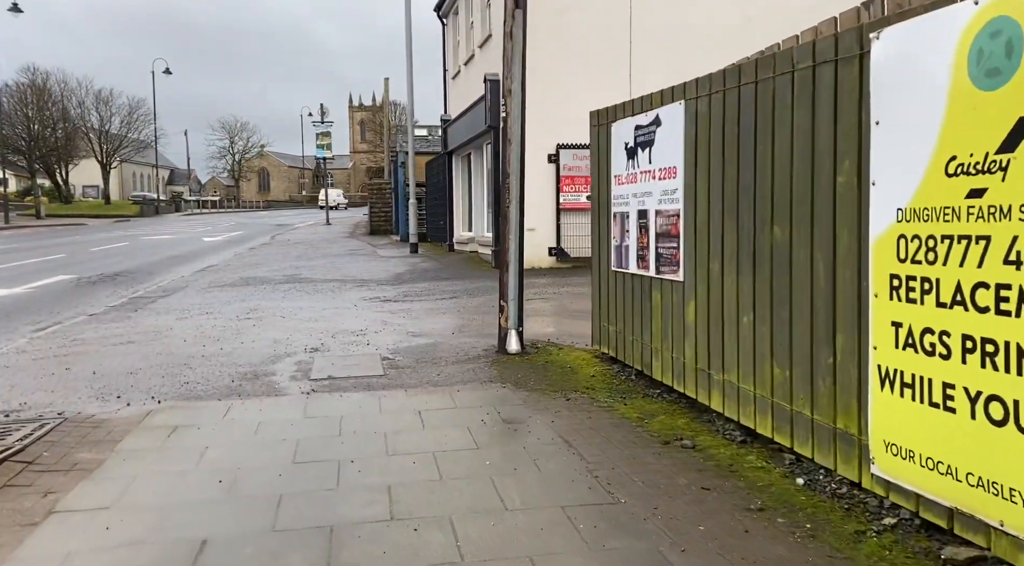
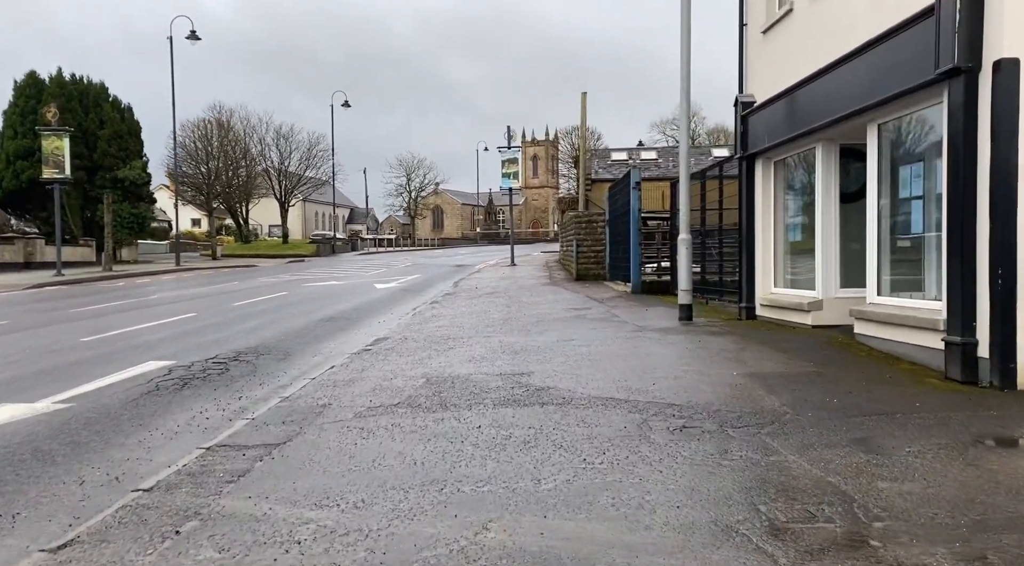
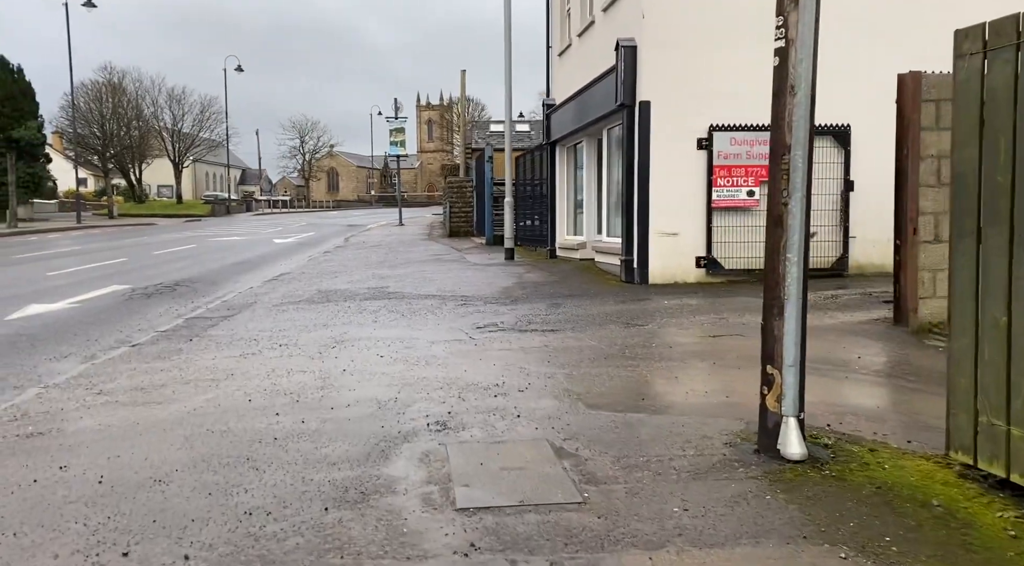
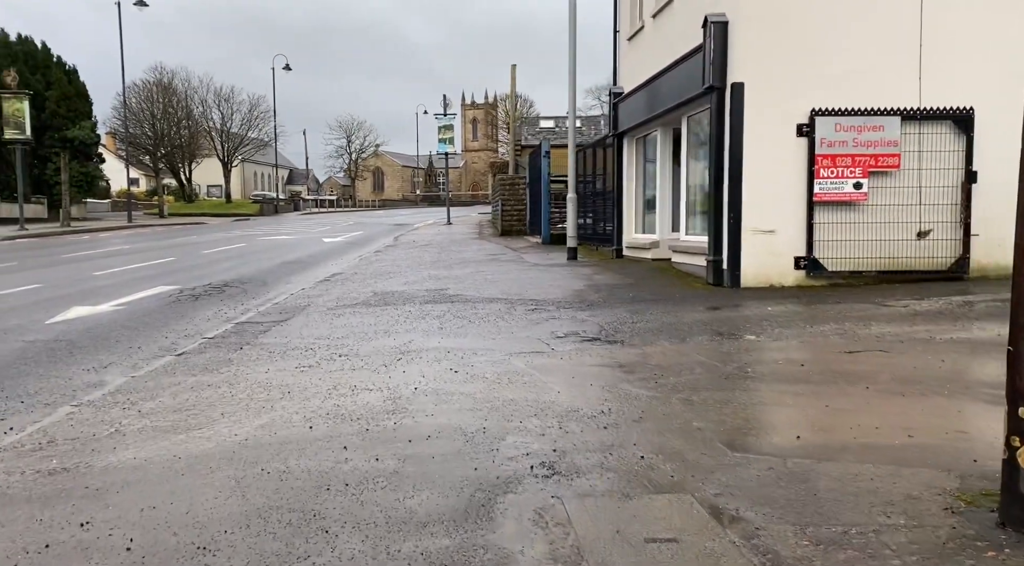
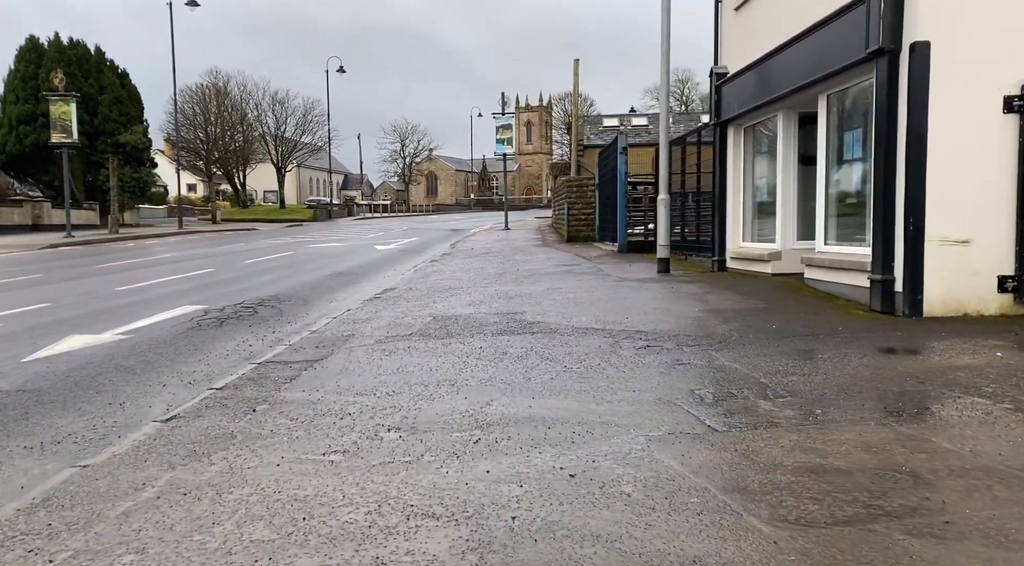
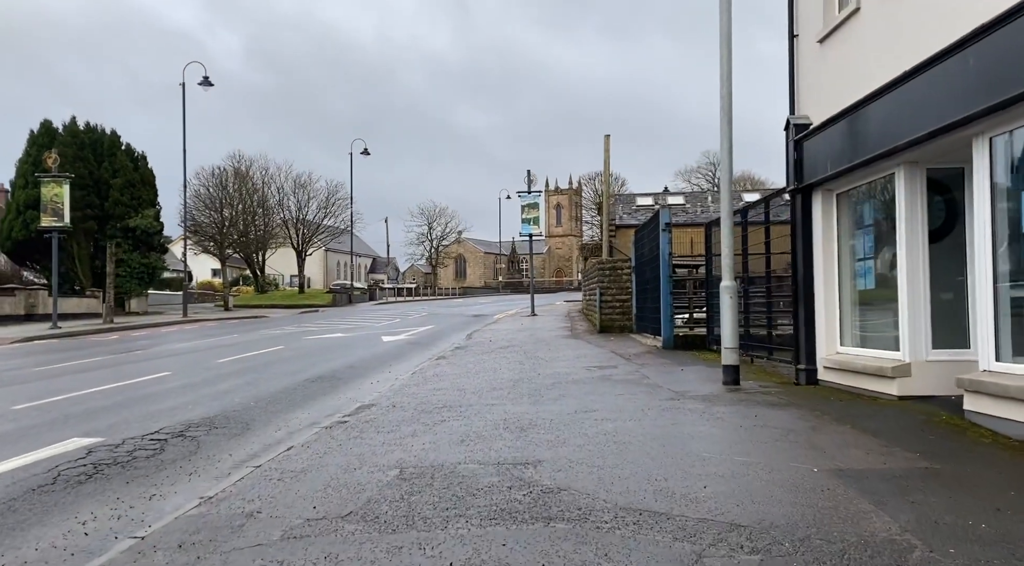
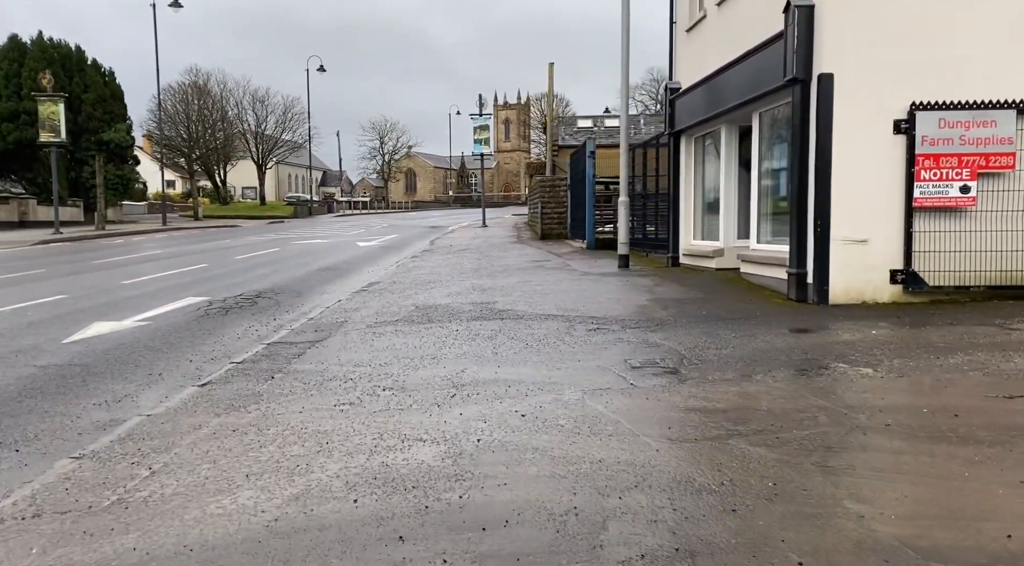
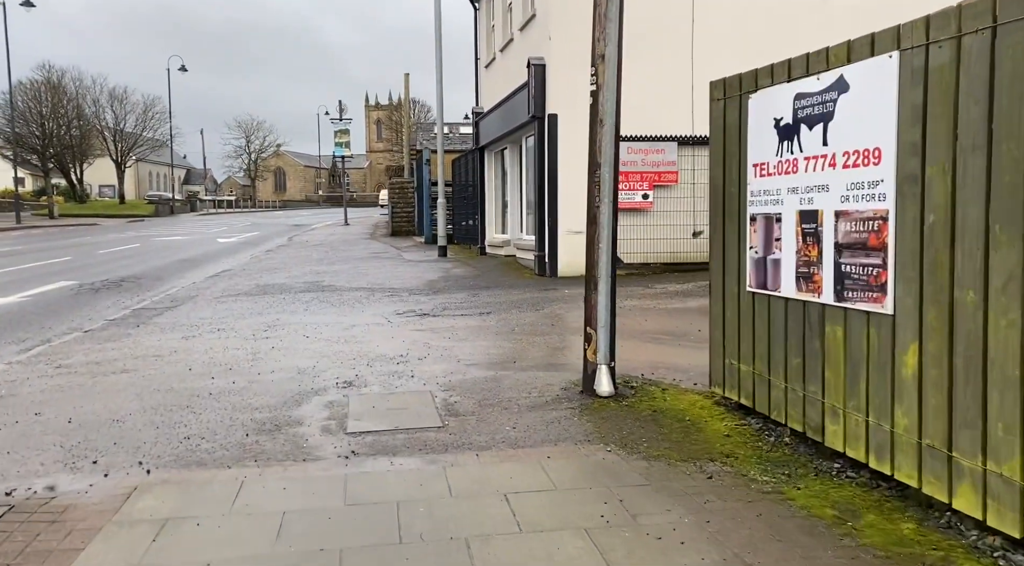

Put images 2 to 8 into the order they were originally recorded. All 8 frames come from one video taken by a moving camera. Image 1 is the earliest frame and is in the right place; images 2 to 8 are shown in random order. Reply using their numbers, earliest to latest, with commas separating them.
8, 3, 4, 7, 5, 2, 6
